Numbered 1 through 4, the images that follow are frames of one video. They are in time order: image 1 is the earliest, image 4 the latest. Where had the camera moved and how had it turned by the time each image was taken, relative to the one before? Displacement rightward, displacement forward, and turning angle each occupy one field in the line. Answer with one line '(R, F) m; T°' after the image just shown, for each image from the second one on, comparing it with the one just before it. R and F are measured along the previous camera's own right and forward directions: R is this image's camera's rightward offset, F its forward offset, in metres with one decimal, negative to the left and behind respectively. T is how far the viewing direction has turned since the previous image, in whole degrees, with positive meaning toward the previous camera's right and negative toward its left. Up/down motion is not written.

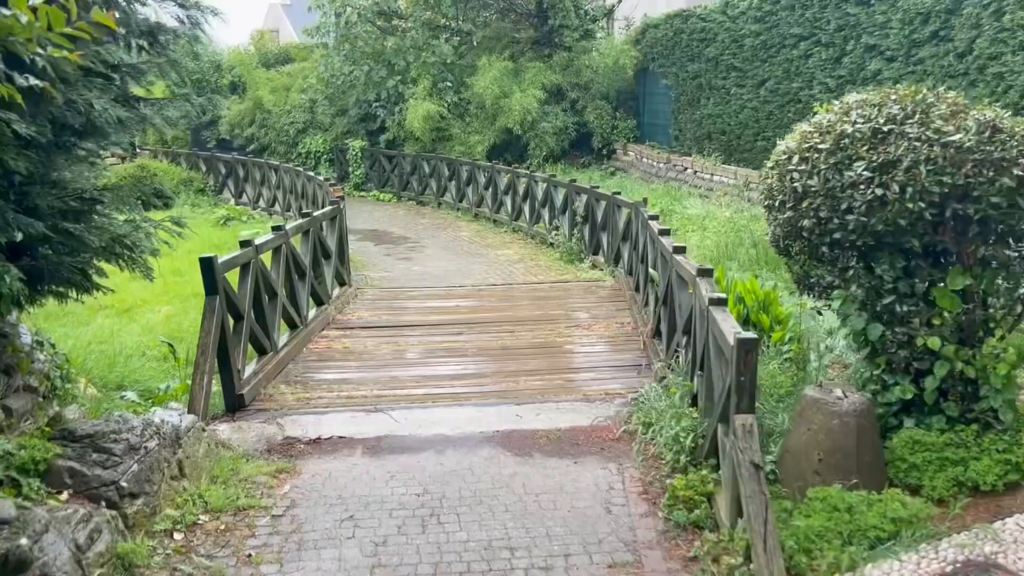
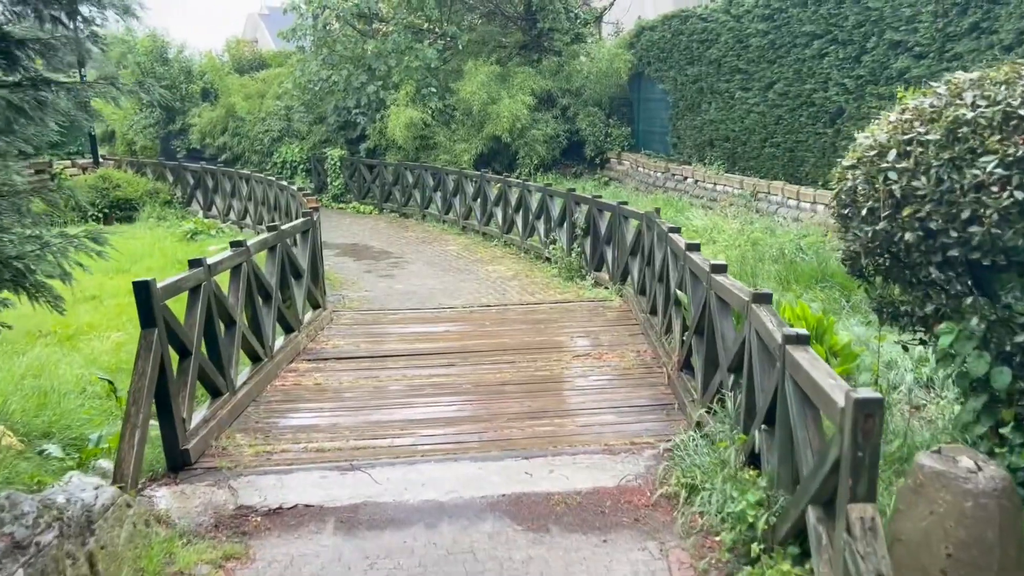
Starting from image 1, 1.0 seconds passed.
(-0.1, +0.8) m; +1°
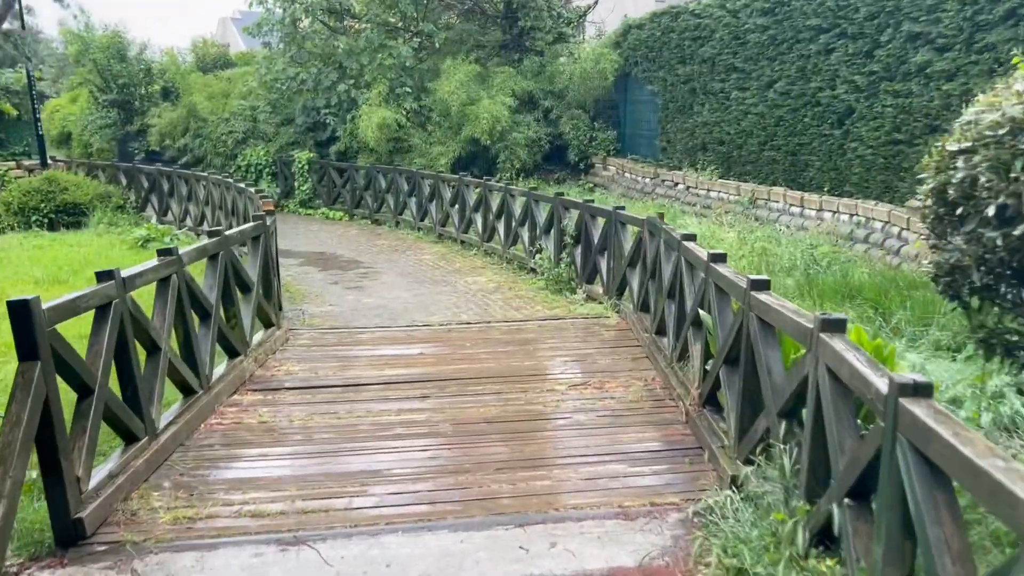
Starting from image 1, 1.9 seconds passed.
(-0.1, +0.8) m; +2°
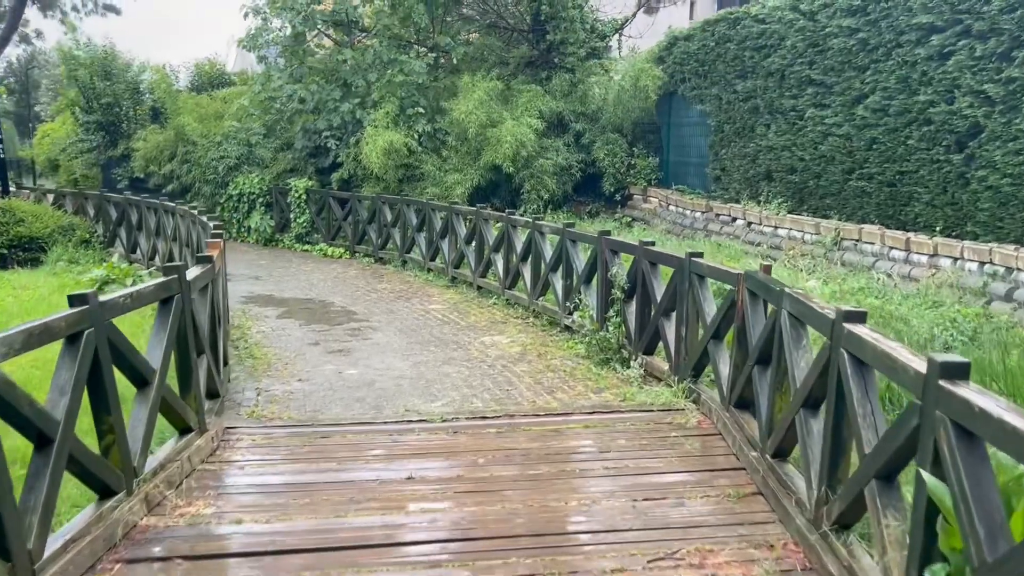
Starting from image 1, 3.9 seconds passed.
(-0.1, +1.7) m; -1°
